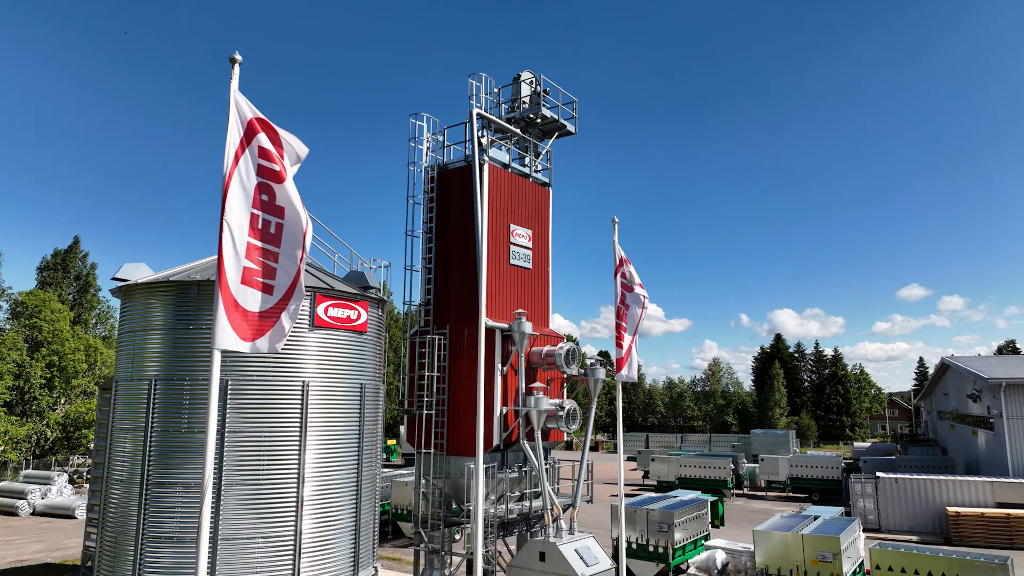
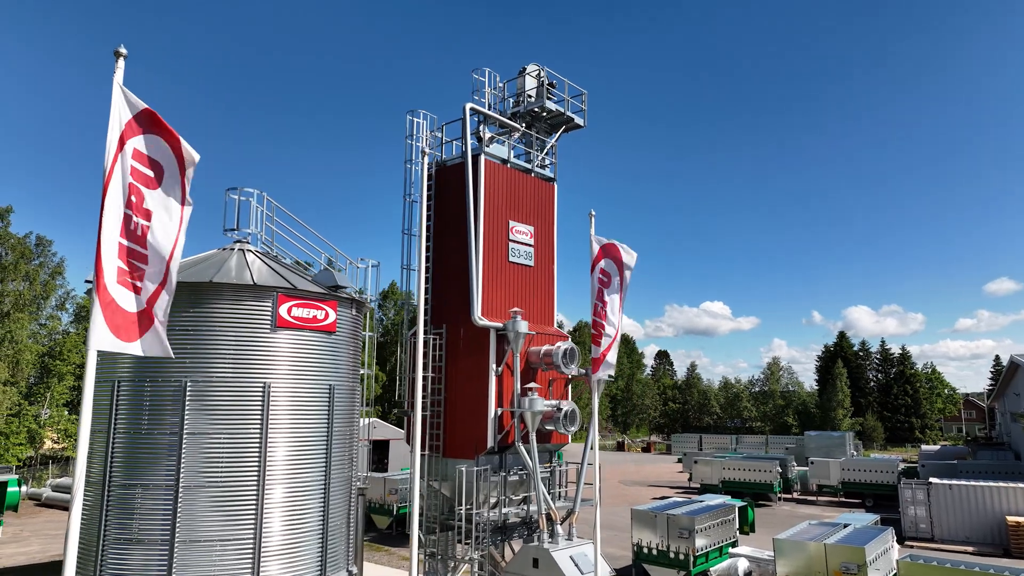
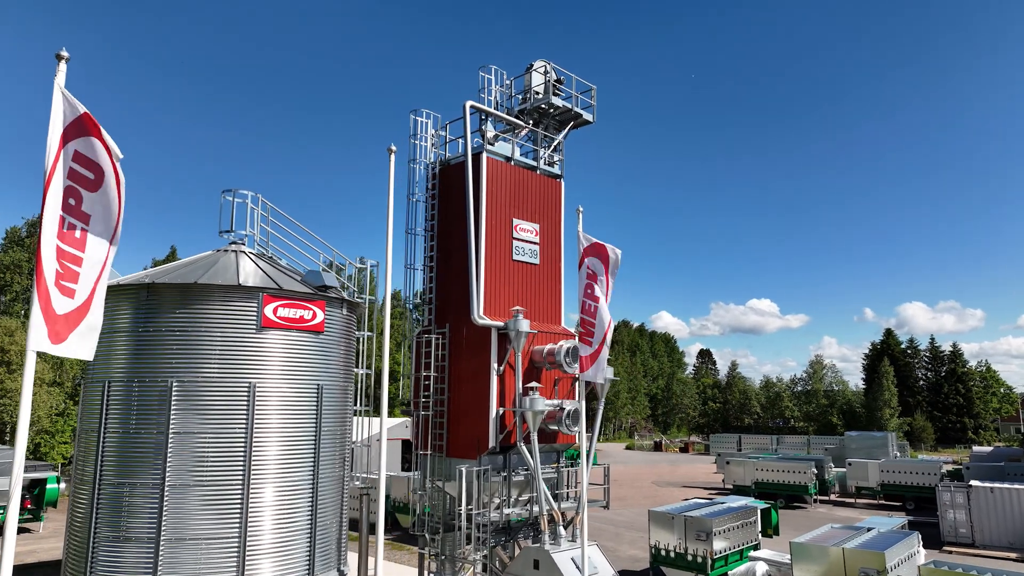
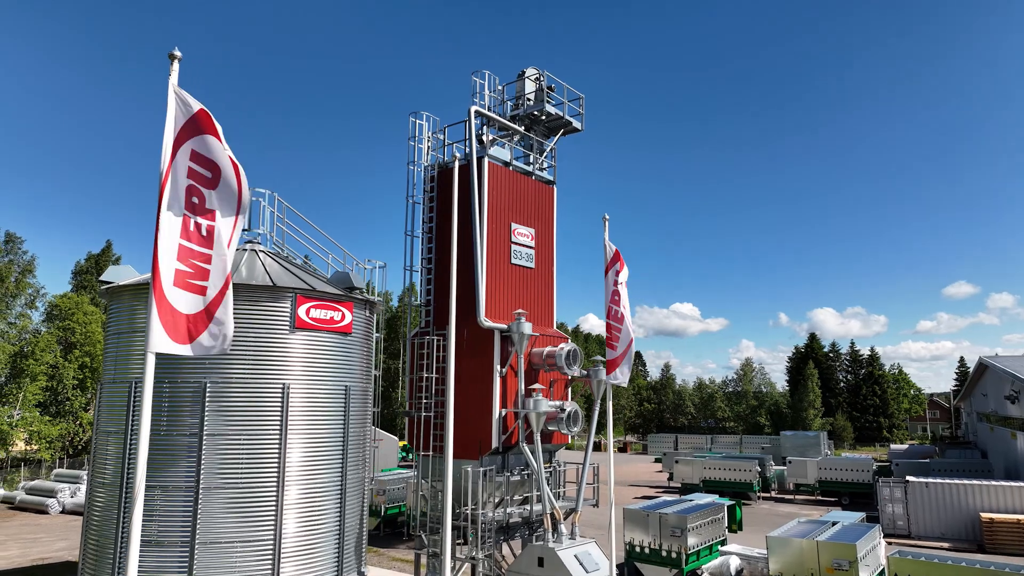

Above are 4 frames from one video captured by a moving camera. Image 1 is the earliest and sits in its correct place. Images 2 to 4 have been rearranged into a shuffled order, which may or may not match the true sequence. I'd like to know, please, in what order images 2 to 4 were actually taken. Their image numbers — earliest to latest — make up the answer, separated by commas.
4, 2, 3
